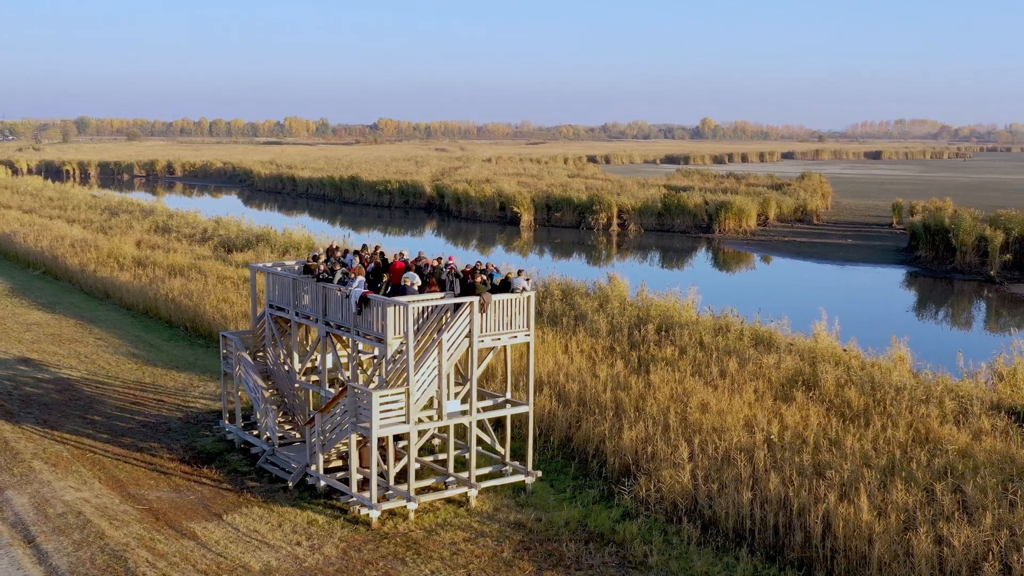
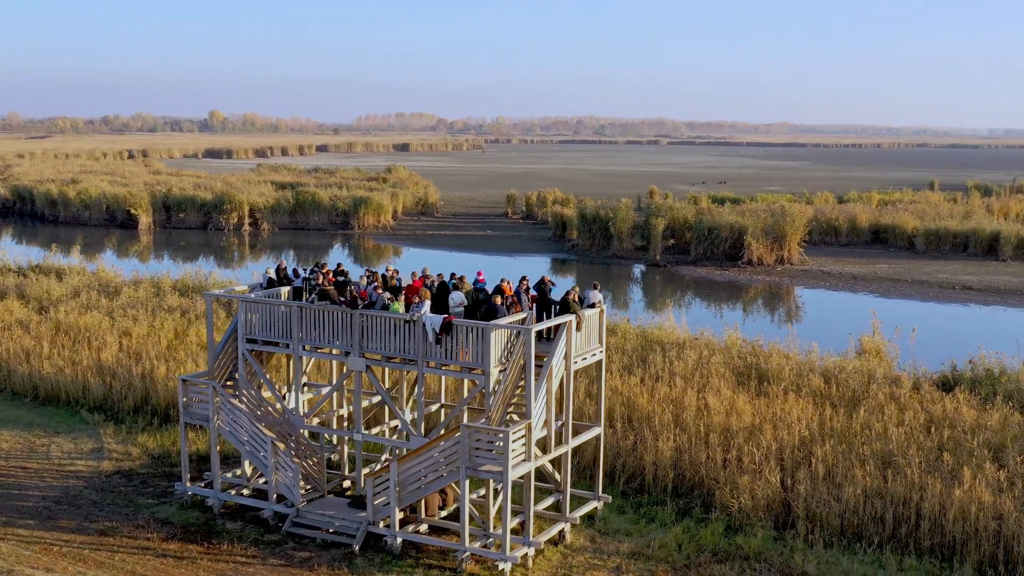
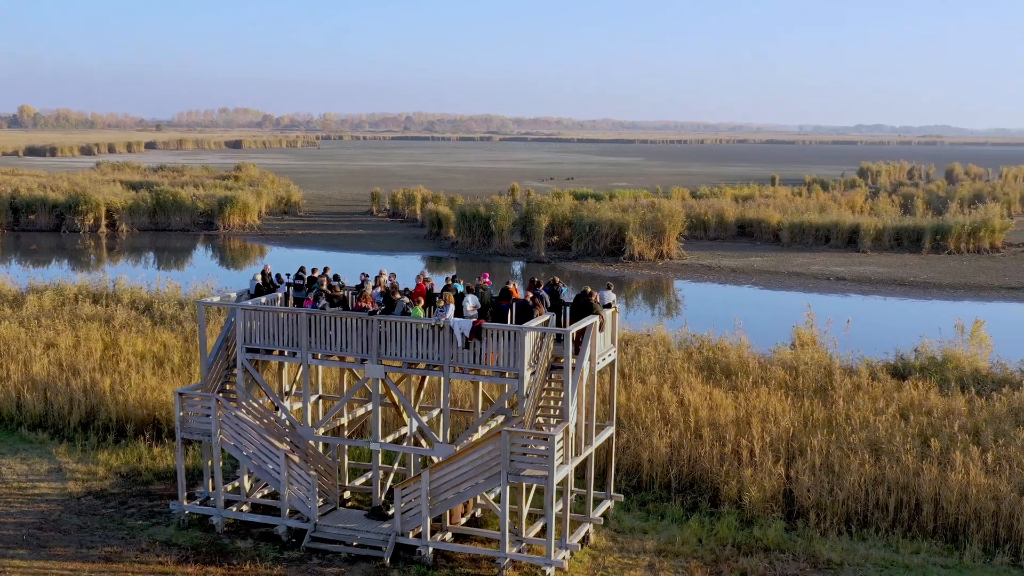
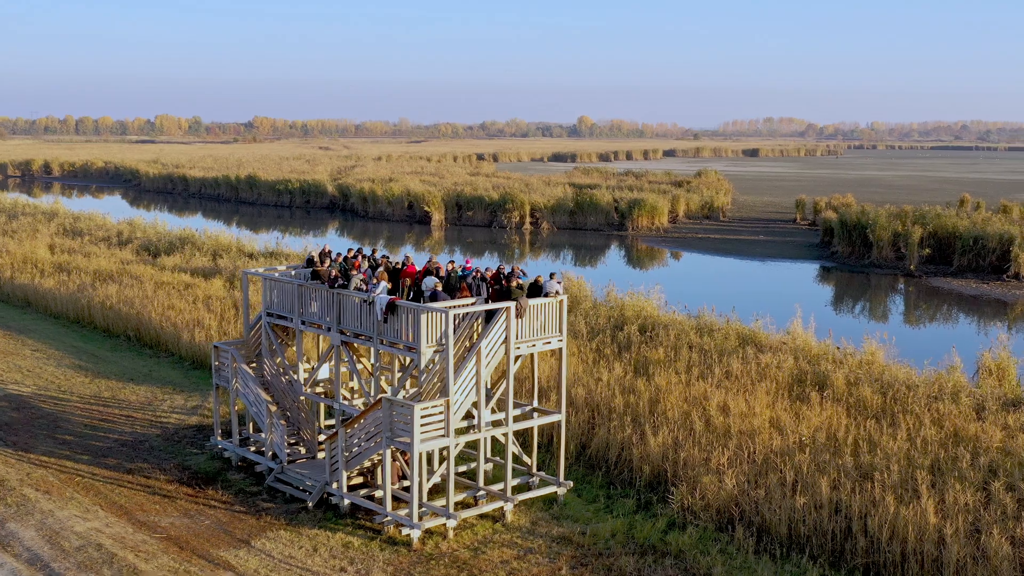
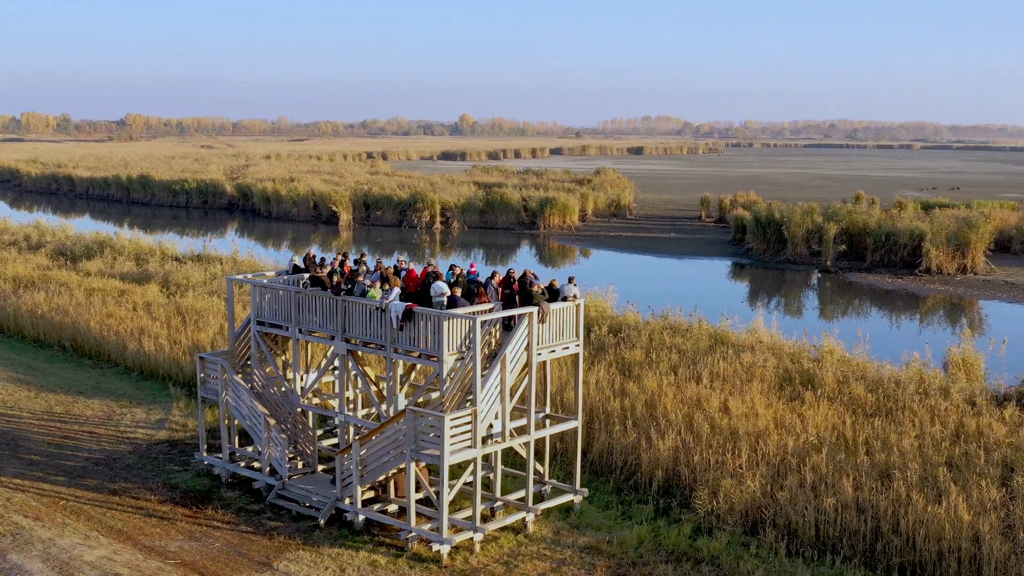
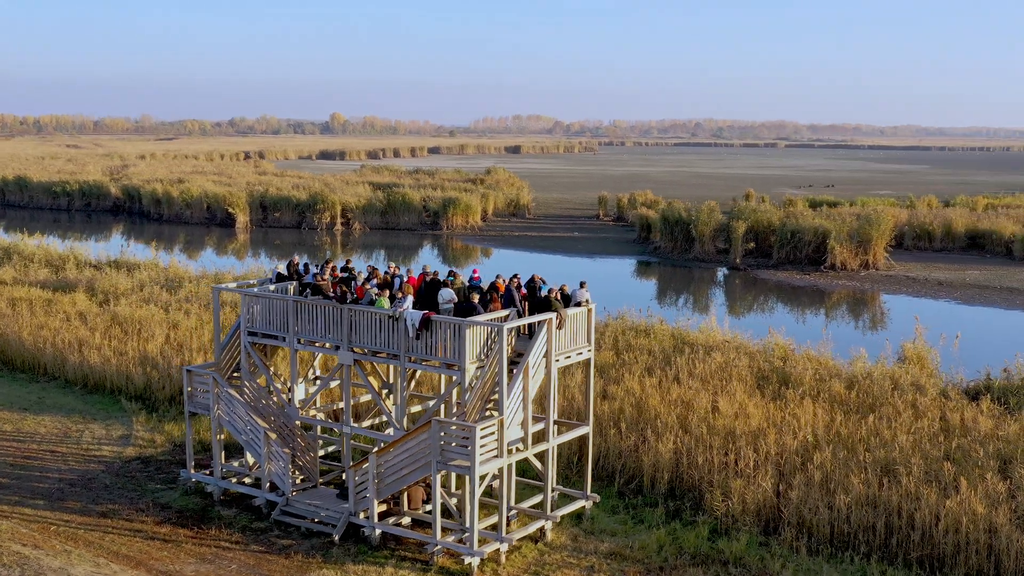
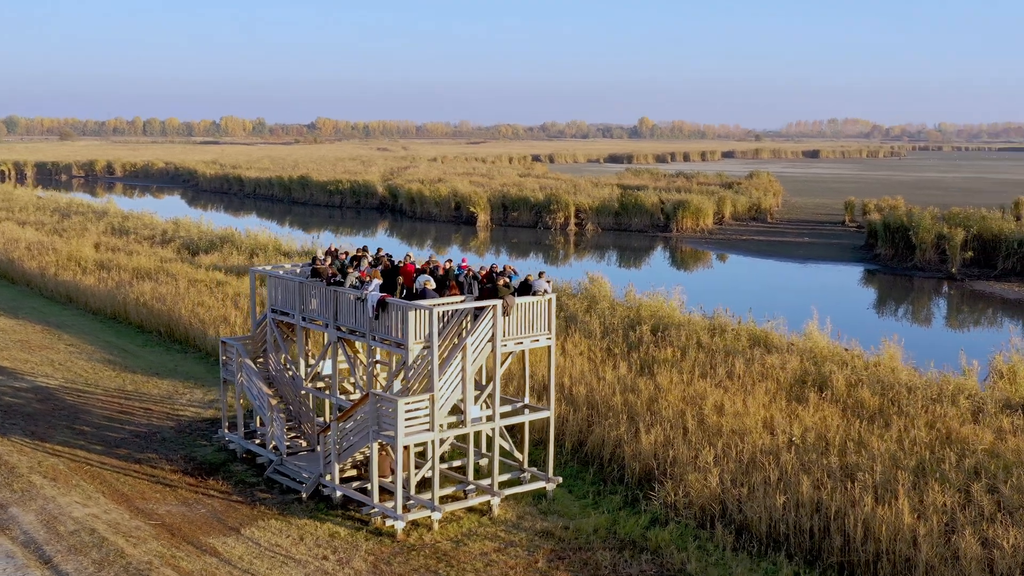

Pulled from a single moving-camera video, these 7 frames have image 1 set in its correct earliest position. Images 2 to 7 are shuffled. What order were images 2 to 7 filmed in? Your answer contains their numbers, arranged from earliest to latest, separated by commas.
7, 4, 5, 6, 2, 3
